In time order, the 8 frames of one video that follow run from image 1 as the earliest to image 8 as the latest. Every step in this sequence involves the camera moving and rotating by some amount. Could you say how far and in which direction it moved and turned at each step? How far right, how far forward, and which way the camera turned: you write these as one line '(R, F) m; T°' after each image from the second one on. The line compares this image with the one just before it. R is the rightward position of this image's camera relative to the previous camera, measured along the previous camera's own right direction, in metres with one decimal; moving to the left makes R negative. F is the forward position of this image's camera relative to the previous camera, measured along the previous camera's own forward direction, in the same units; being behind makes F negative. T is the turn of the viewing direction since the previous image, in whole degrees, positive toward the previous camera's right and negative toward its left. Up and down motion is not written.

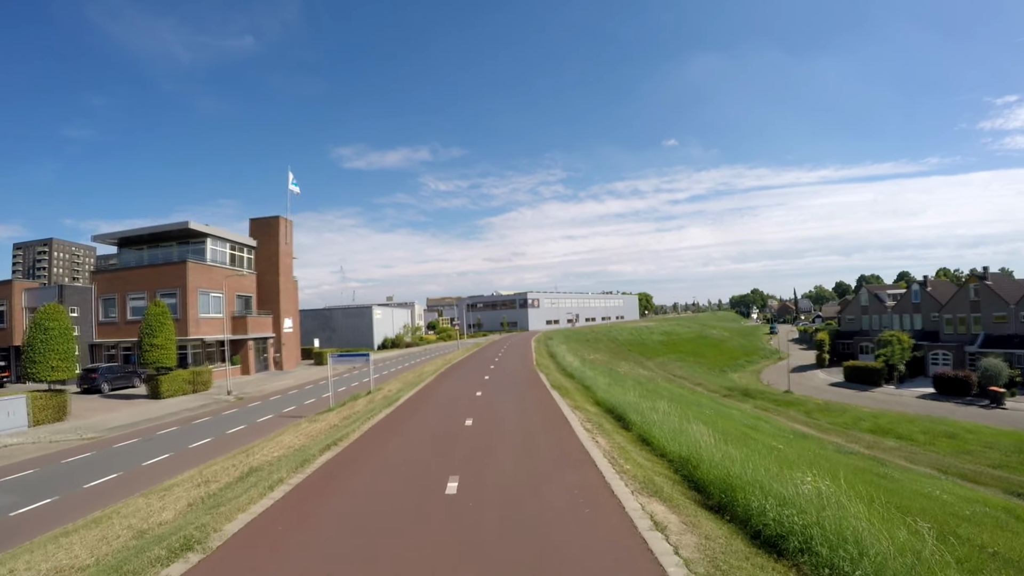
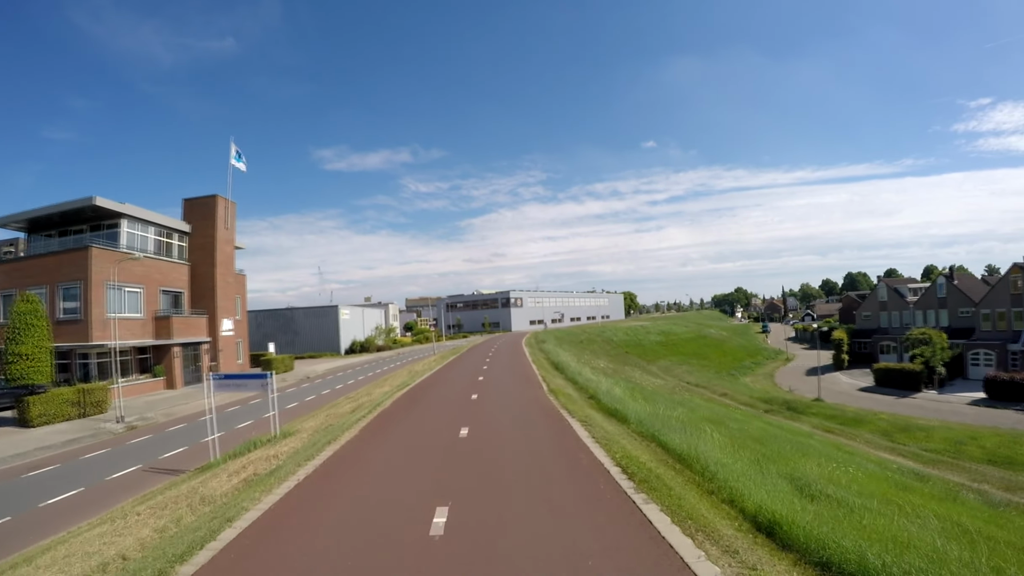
(-0.3, +7.0) m; +2°
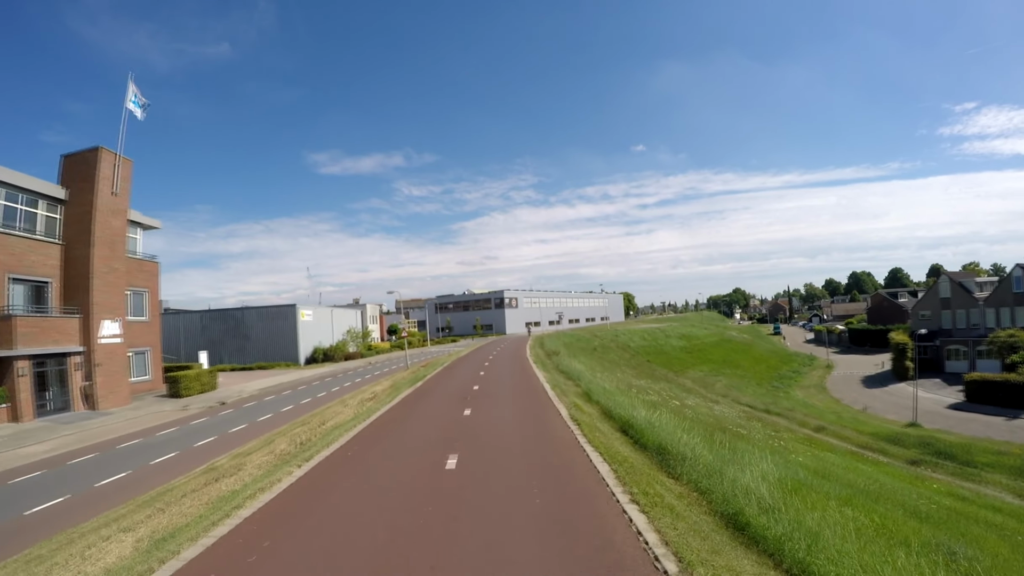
(-0.2, +10.0) m; +1°
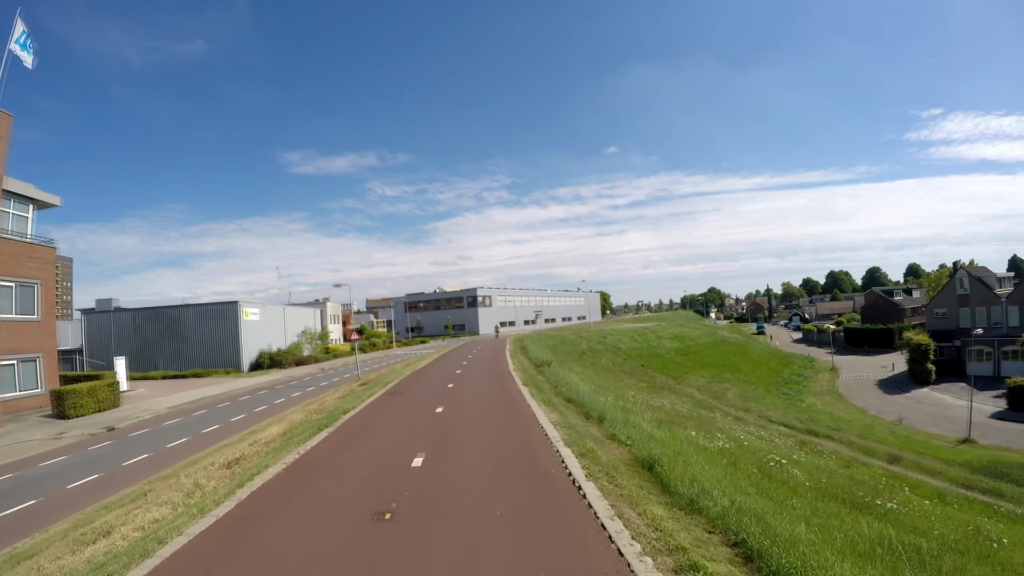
(-0.3, +5.5) m; +3°
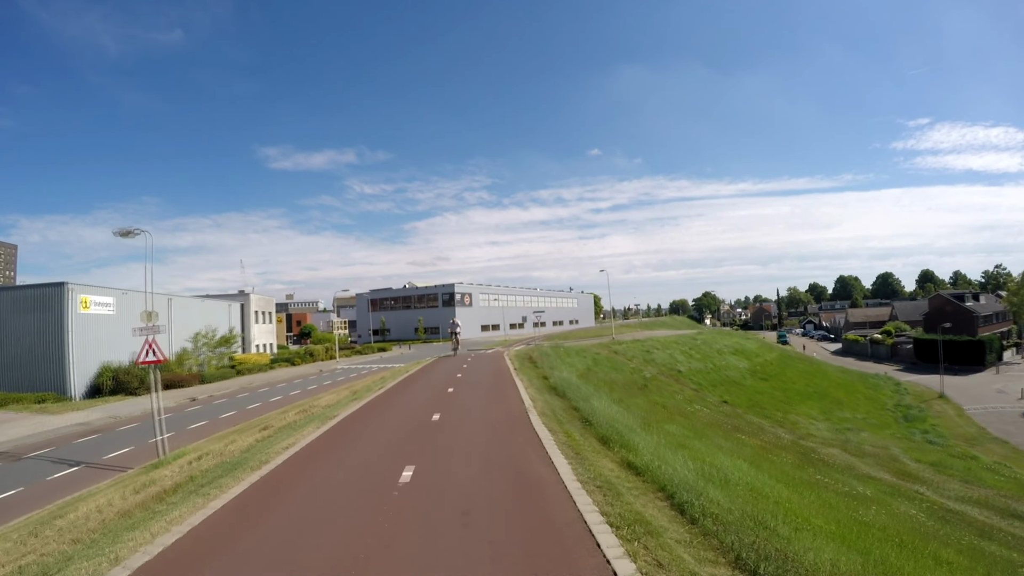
(-0.8, +14.4) m; +2°
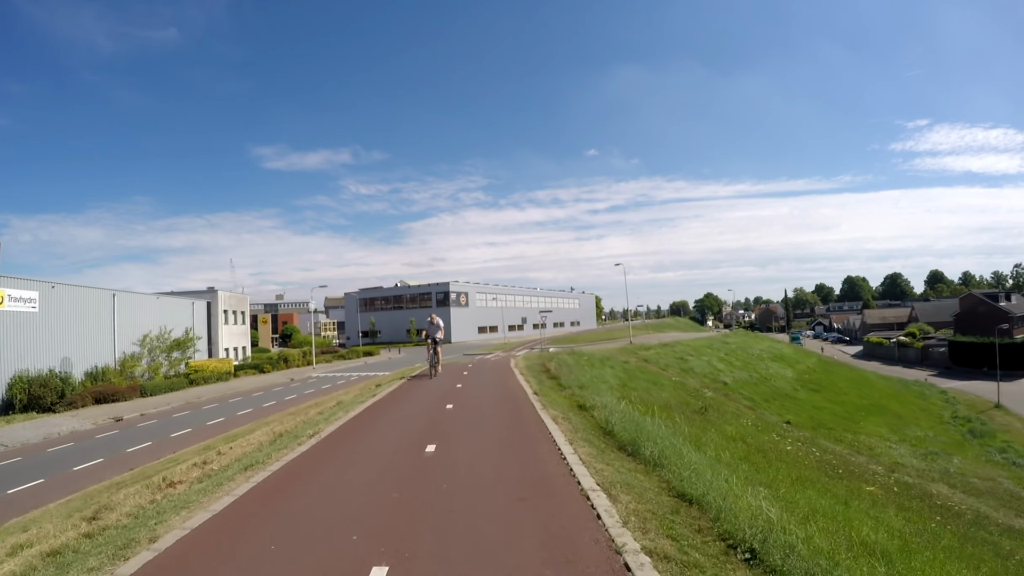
(-0.4, +4.4) m; 0°
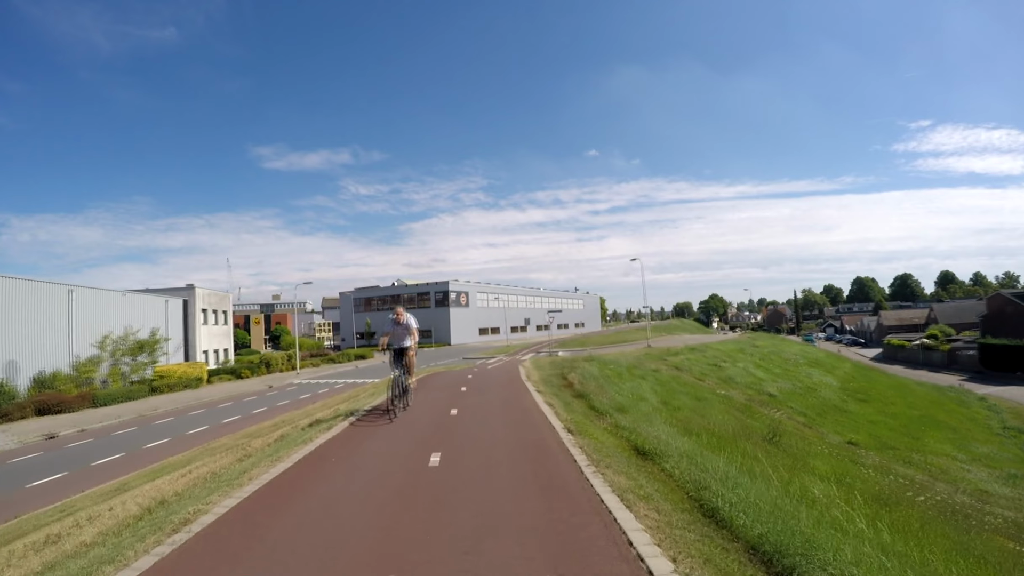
(-0.2, +2.8) m; 0°
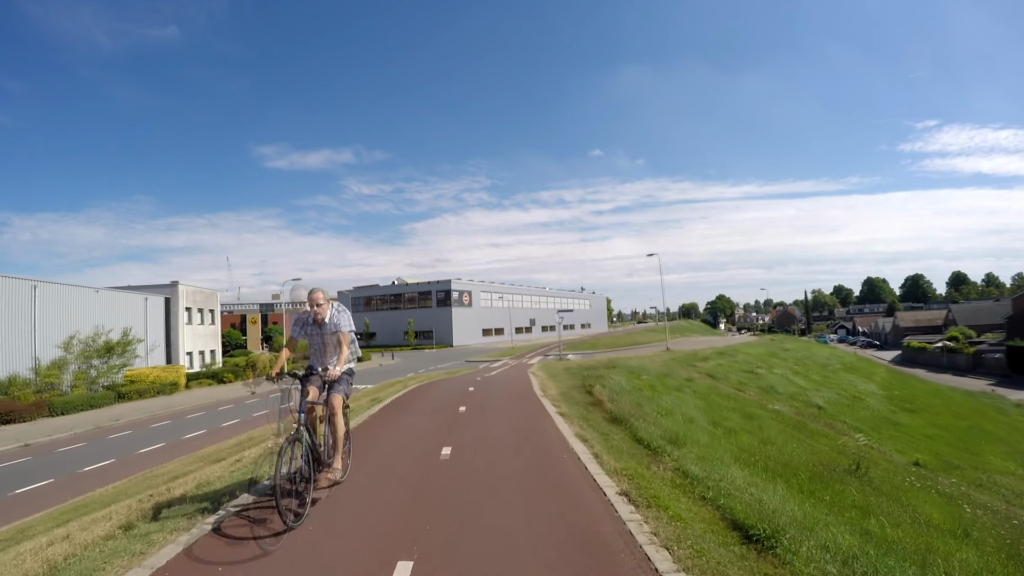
(-0.1, +2.1) m; 0°
